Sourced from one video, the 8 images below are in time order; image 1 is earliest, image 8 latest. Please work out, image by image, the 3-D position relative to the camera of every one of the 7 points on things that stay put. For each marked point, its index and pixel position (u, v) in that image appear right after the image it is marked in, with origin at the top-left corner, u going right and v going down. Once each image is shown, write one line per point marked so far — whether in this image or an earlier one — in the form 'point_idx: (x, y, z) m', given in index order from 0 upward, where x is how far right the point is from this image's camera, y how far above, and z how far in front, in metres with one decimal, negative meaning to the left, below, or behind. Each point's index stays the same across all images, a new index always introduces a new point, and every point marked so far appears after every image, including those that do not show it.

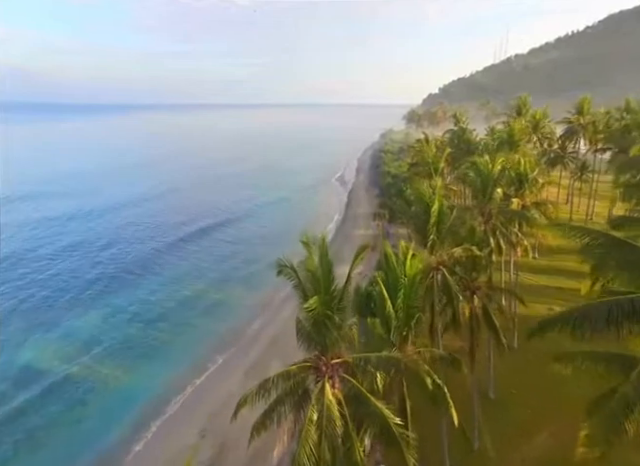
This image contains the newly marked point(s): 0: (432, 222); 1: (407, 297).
0: (+4.1, +0.4, +13.7) m
1: (+2.5, -1.8, +10.9) m
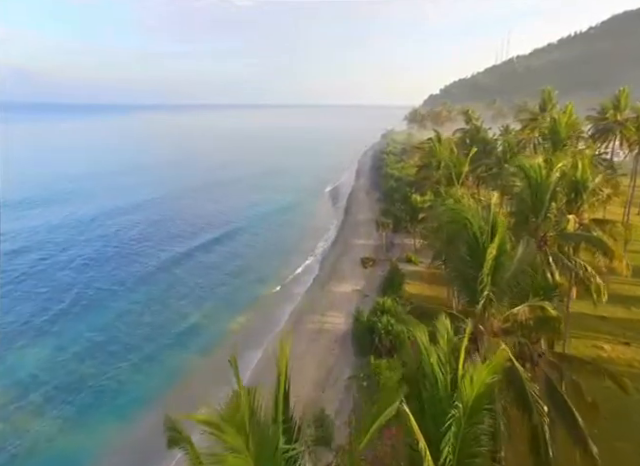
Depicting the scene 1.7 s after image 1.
0: (+3.7, -0.8, +8.3) m
1: (+2.1, -3.0, +5.5) m
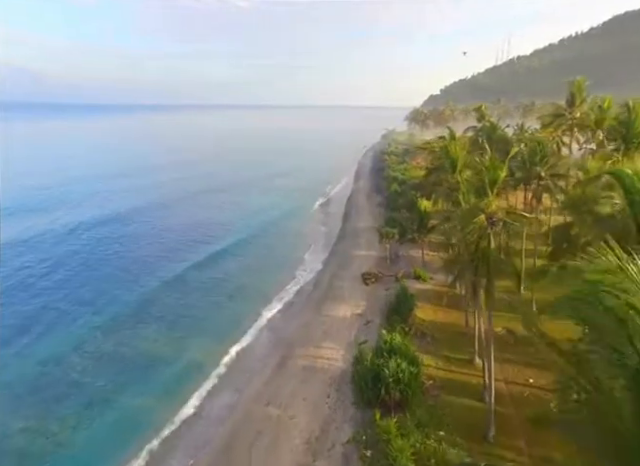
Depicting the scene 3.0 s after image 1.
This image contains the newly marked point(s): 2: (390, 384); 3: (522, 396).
0: (+3.3, -1.8, +3.3) m
1: (+1.7, -4.1, +0.4) m
2: (+3.4, -7.4, +18.3) m
3: (+10.2, -8.2, +18.9) m
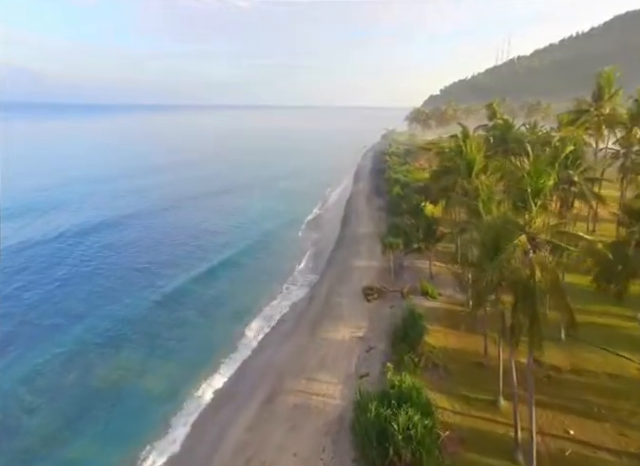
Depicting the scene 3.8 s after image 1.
0: (+3.0, -2.7, -0.4) m
1: (+1.4, -4.9, -3.3) m
2: (+3.1, -8.3, +14.6) m
3: (+9.9, -9.0, +15.2) m
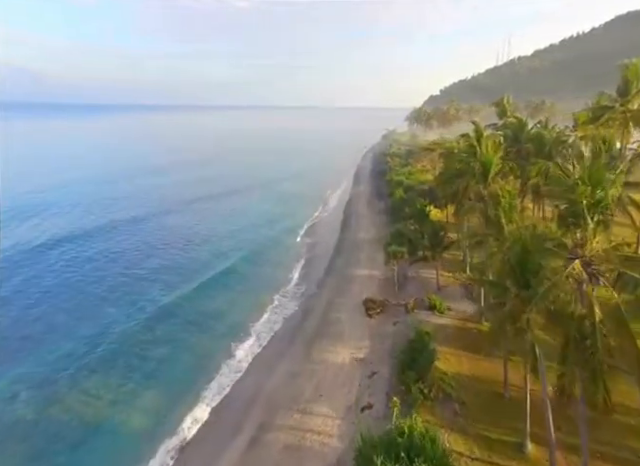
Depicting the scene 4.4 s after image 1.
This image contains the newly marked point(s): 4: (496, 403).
0: (+2.8, -3.3, -3.2) m
1: (+1.2, -5.5, -6.1) m
2: (+2.9, -8.9, +11.8) m
3: (+9.6, -9.7, +12.4) m
4: (+8.6, -8.4, +18.3) m
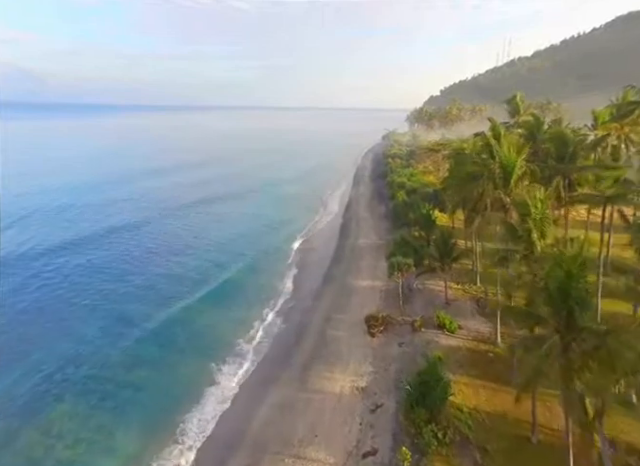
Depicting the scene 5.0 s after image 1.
0: (+2.6, -3.9, -6.1) m
1: (+1.0, -6.1, -8.9) m
2: (+2.7, -9.5, +9.0) m
3: (+9.4, -10.3, +9.6) m
4: (+8.4, -9.0, +15.4) m
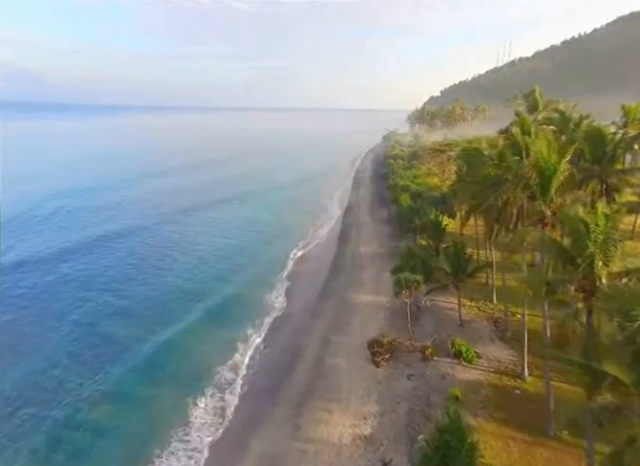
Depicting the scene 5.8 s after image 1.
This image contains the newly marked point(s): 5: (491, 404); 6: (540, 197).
0: (+2.4, -4.6, -9.6) m
1: (+0.8, -6.8, -12.5) m
2: (+2.5, -10.3, +5.4) m
3: (+9.2, -11.0, +6.1) m
4: (+8.2, -9.8, +11.9) m
5: (+8.3, -8.1, +17.9) m
6: (+8.6, +1.6, +15.0) m
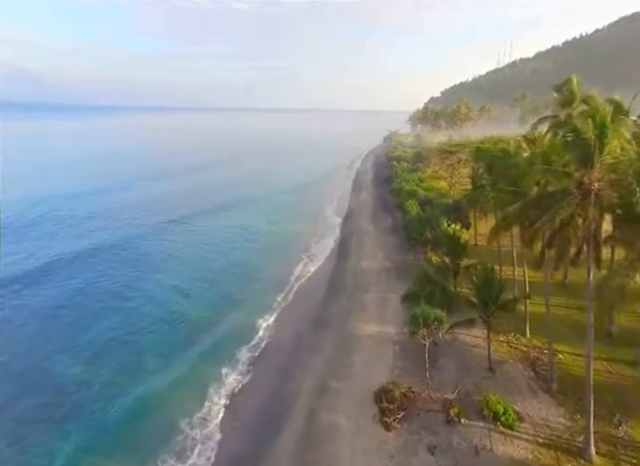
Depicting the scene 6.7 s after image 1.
0: (+2.2, -5.7, -14.6) m
1: (+0.6, -7.9, -17.5) m
2: (+2.2, -11.4, +0.4) m
3: (+8.9, -12.2, +1.0) m
4: (+7.9, -10.9, +6.9) m
5: (+8.0, -9.2, +12.8) m
6: (+8.4, +0.5, +10.0) m
